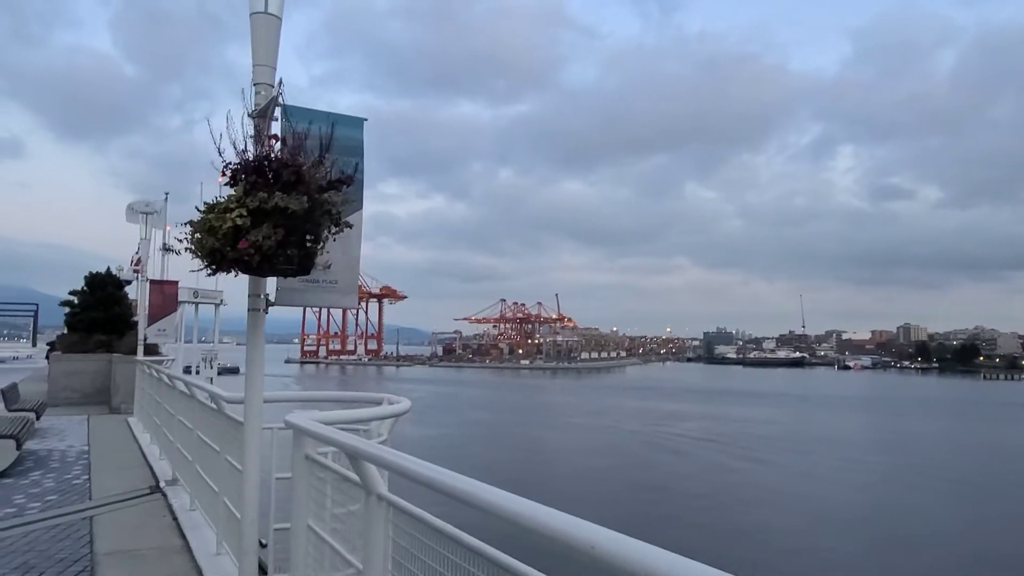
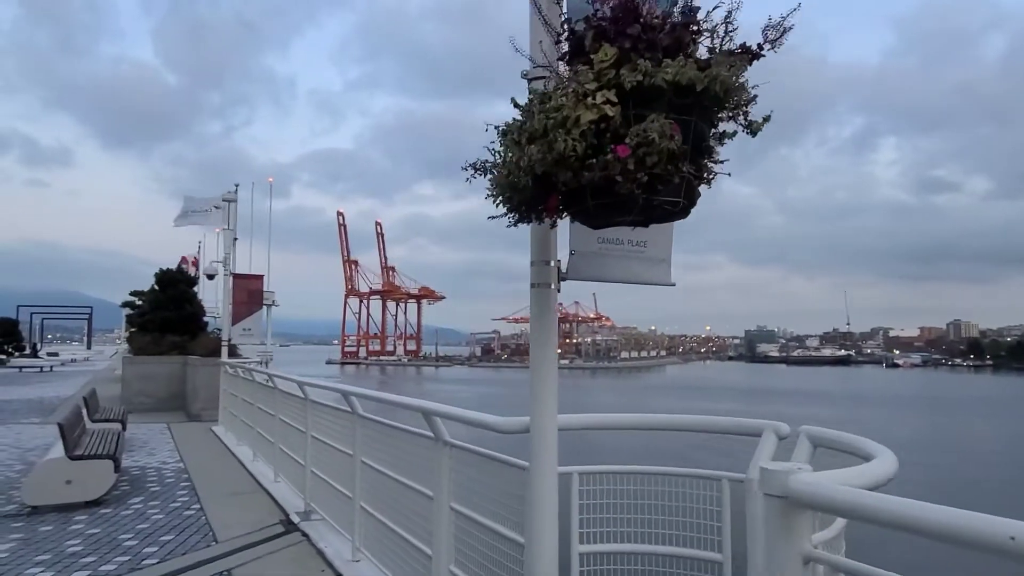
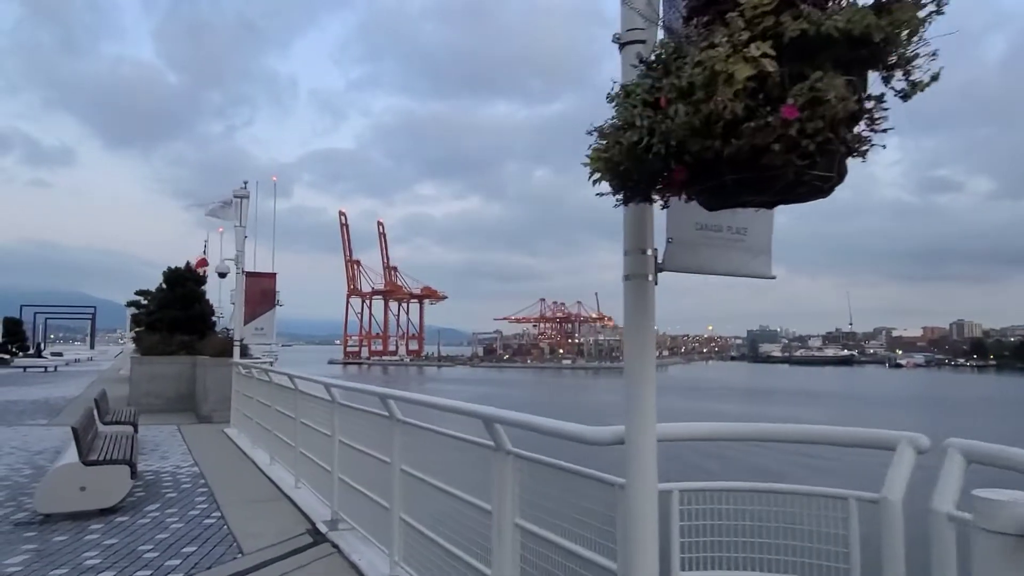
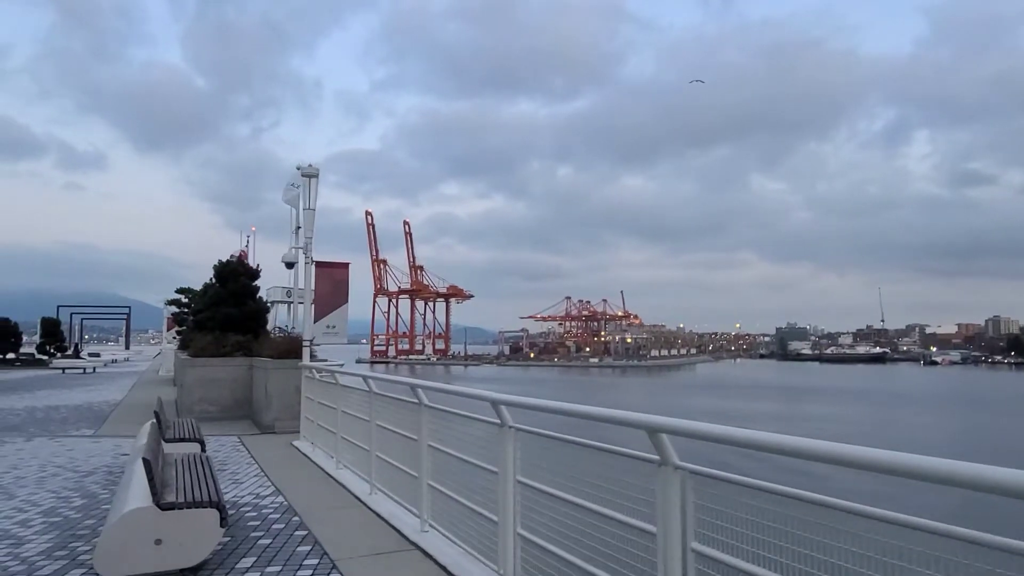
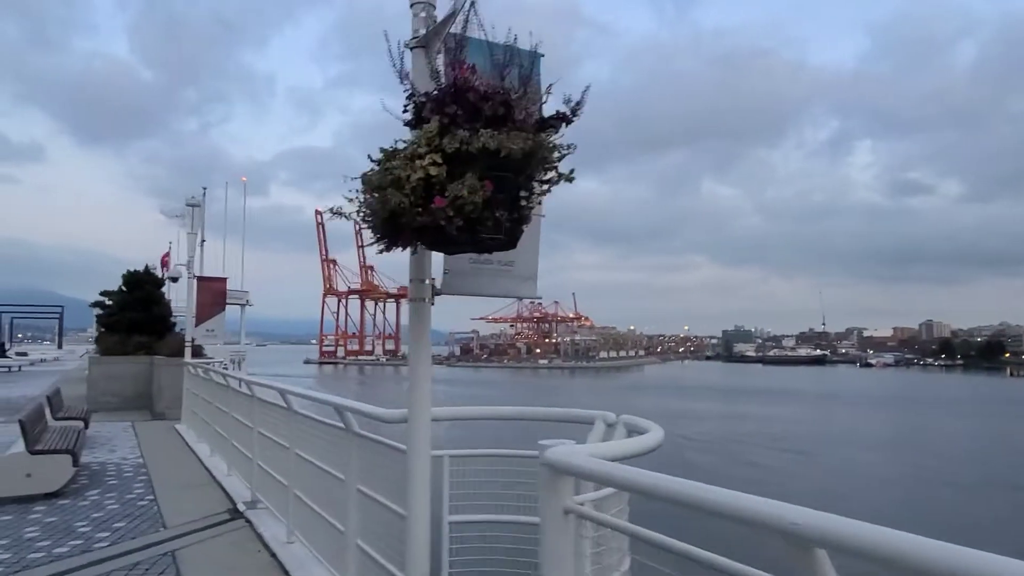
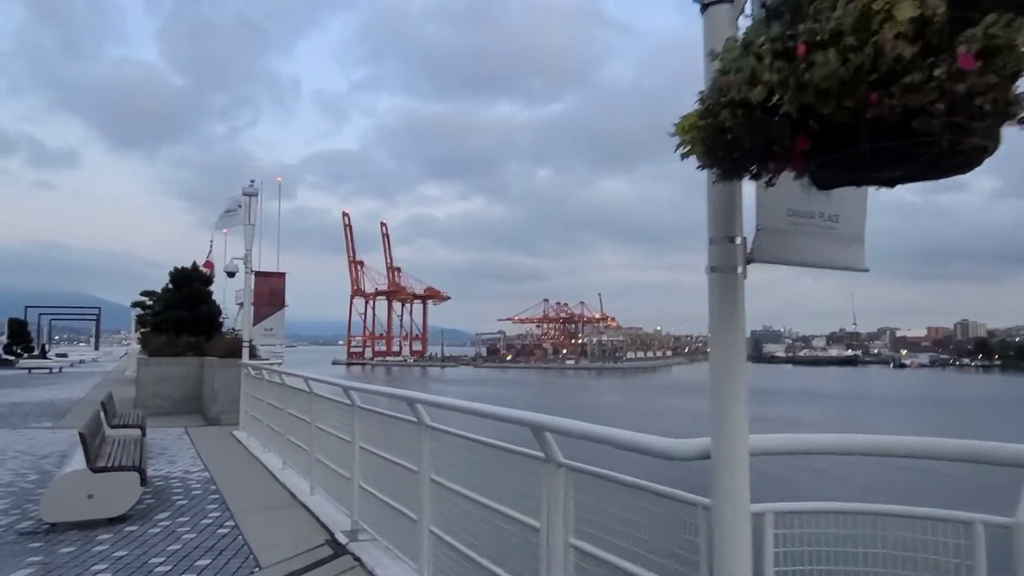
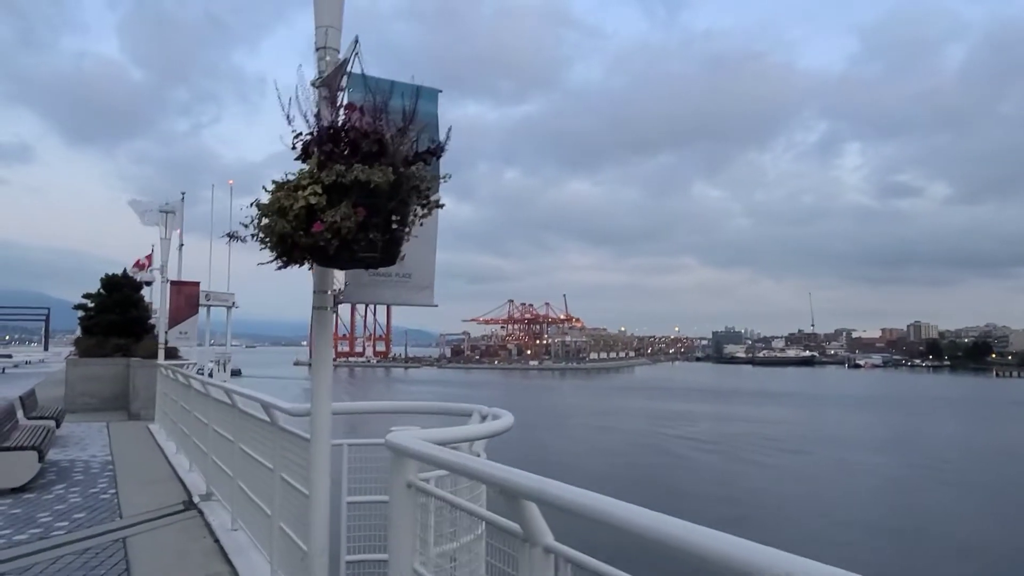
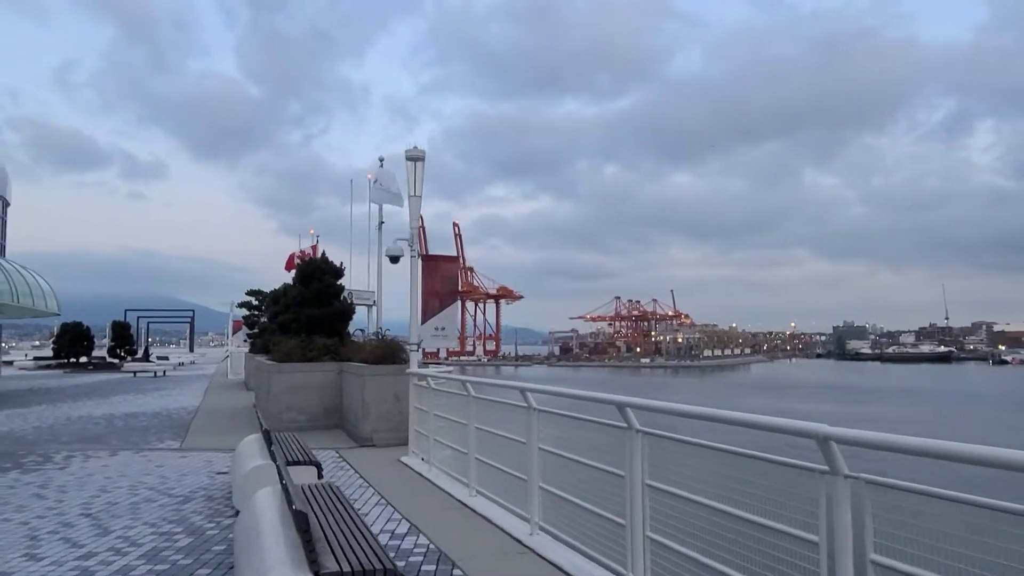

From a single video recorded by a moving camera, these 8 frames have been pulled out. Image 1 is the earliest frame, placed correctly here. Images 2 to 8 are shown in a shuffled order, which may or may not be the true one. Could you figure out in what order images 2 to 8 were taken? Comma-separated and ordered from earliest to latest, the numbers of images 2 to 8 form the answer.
7, 5, 2, 3, 6, 4, 8
